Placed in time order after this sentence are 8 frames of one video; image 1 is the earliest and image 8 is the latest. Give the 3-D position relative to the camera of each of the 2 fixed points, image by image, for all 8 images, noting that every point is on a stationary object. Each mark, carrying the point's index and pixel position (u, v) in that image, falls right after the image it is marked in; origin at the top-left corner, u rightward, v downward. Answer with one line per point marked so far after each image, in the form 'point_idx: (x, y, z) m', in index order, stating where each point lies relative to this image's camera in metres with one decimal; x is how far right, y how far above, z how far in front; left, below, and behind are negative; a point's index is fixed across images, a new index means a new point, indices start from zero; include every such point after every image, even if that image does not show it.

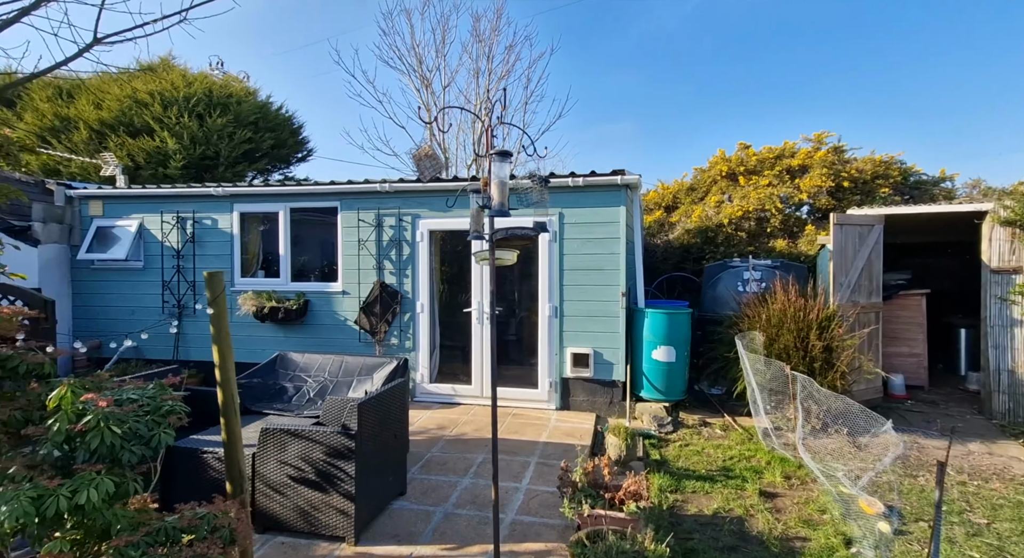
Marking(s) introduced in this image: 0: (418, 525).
0: (-0.5, -1.4, +3.0) m
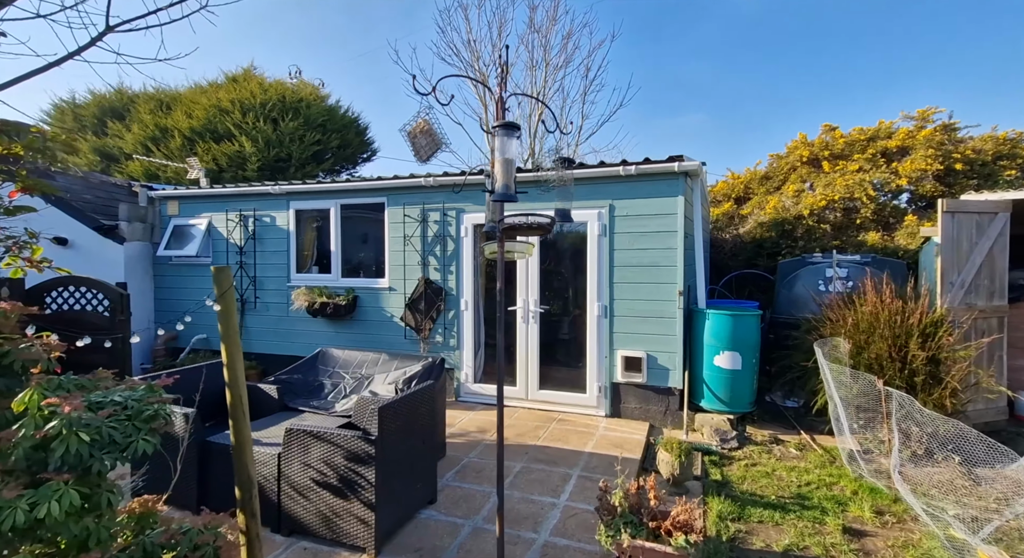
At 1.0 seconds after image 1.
0: (-0.4, -1.4, +2.8) m
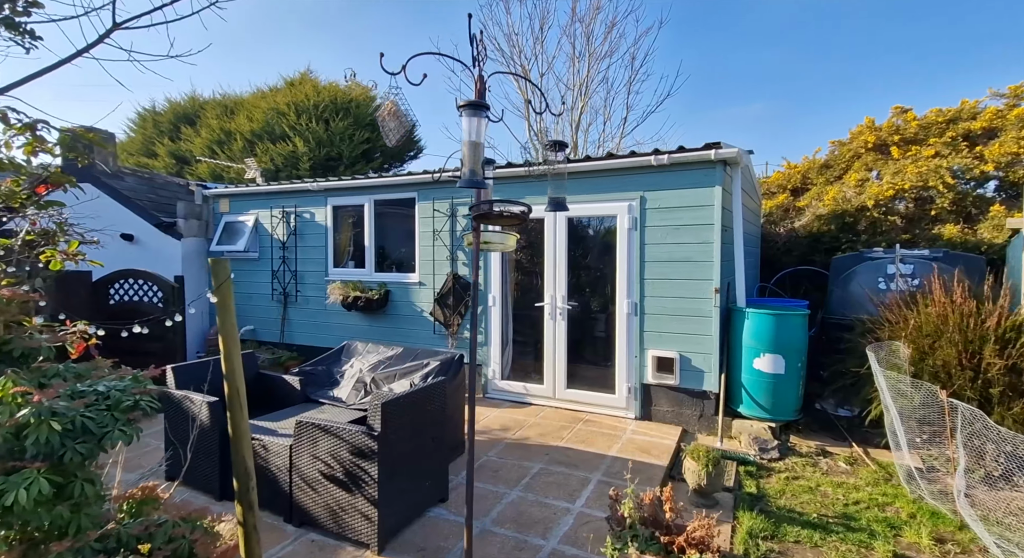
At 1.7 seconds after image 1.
0: (-0.3, -1.4, +2.7) m
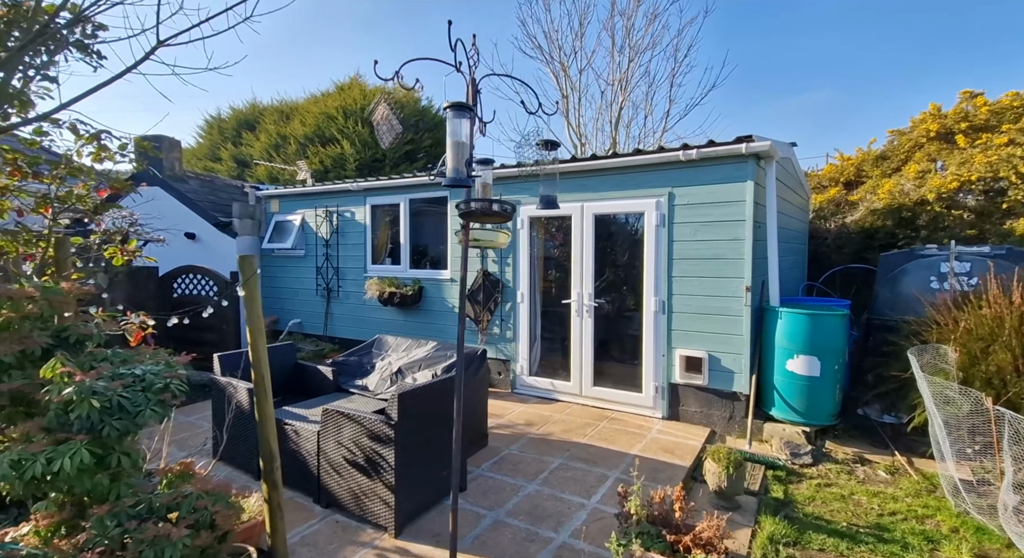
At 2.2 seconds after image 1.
0: (-0.3, -1.4, +2.8) m
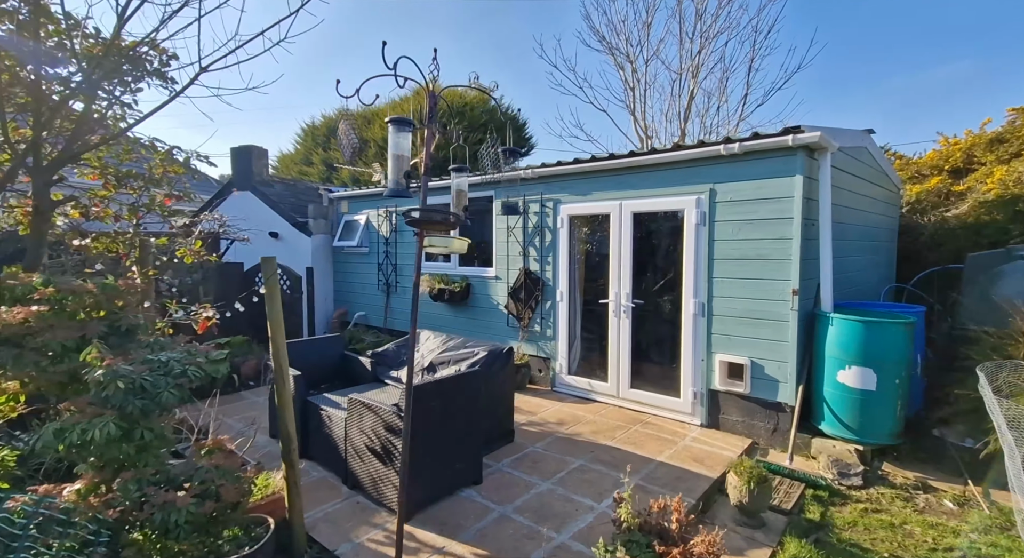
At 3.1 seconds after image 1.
0: (-0.2, -1.4, +2.9) m
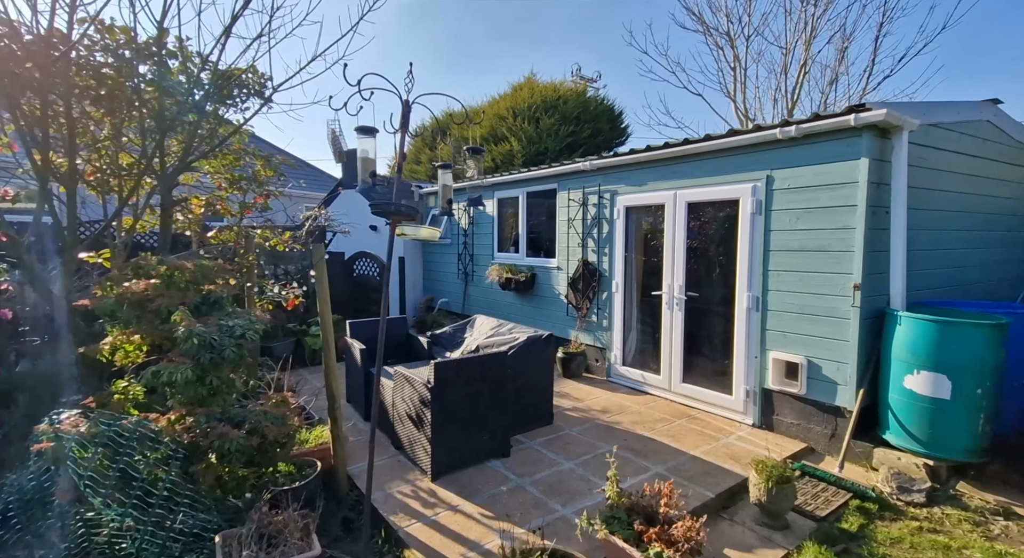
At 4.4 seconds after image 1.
0: (-0.1, -1.3, +3.1) m
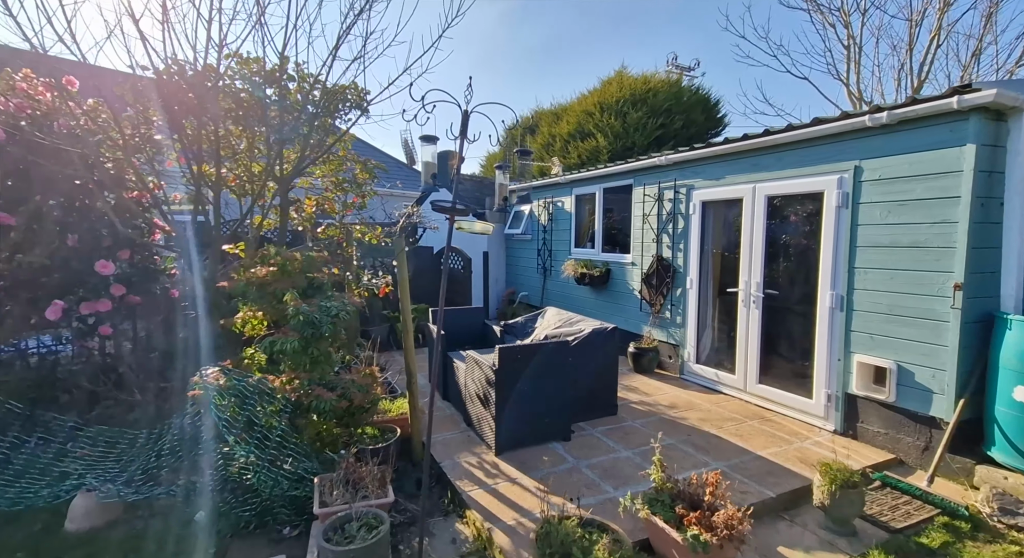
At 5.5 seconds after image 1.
0: (+0.2, -1.2, +3.3) m
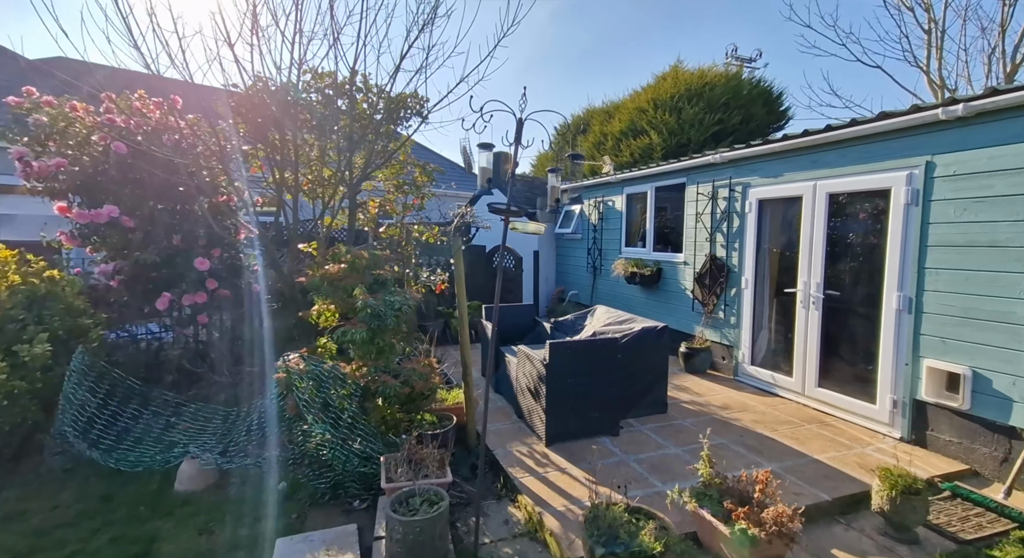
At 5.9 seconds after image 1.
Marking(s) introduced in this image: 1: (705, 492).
0: (+0.6, -1.2, +3.4) m
1: (+1.0, -1.1, +2.5) m
